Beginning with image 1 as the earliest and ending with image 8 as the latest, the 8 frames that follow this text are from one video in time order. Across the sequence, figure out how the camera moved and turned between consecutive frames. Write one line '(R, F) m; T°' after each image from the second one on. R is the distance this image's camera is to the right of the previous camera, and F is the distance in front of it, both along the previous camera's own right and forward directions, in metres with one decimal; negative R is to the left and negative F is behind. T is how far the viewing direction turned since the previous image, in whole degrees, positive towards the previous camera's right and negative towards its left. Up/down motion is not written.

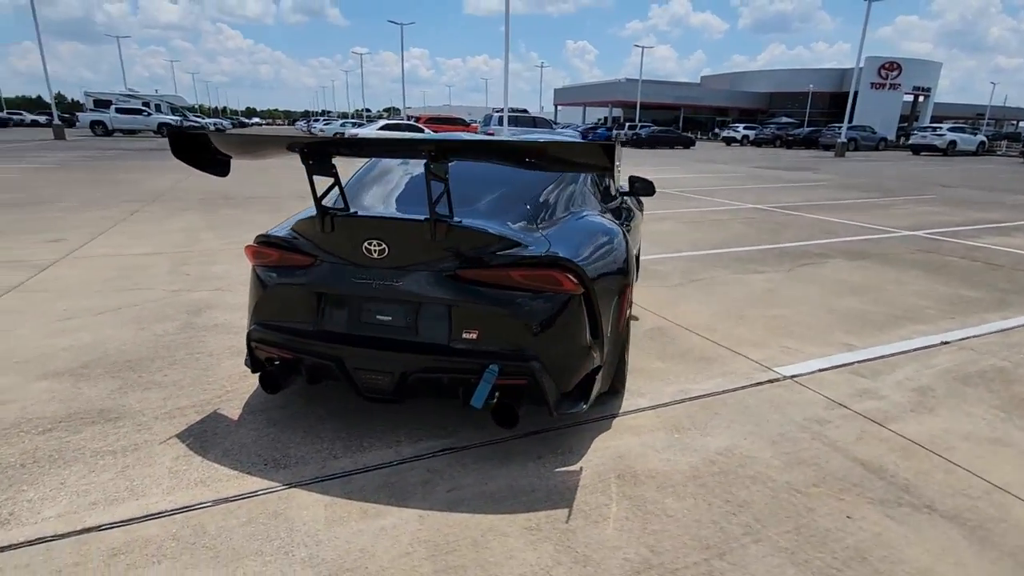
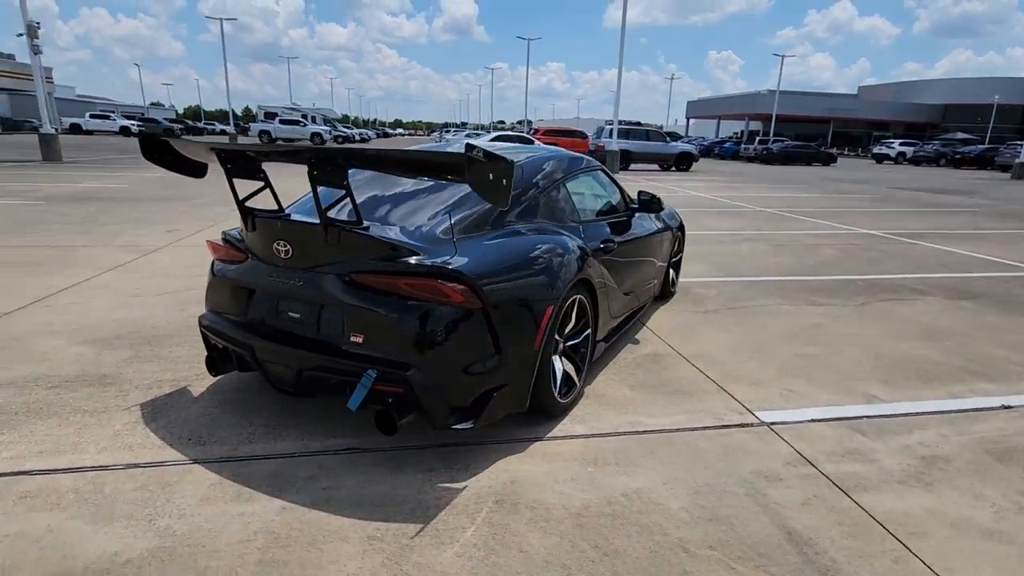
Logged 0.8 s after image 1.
(+1.0, +0.2) m; -13°
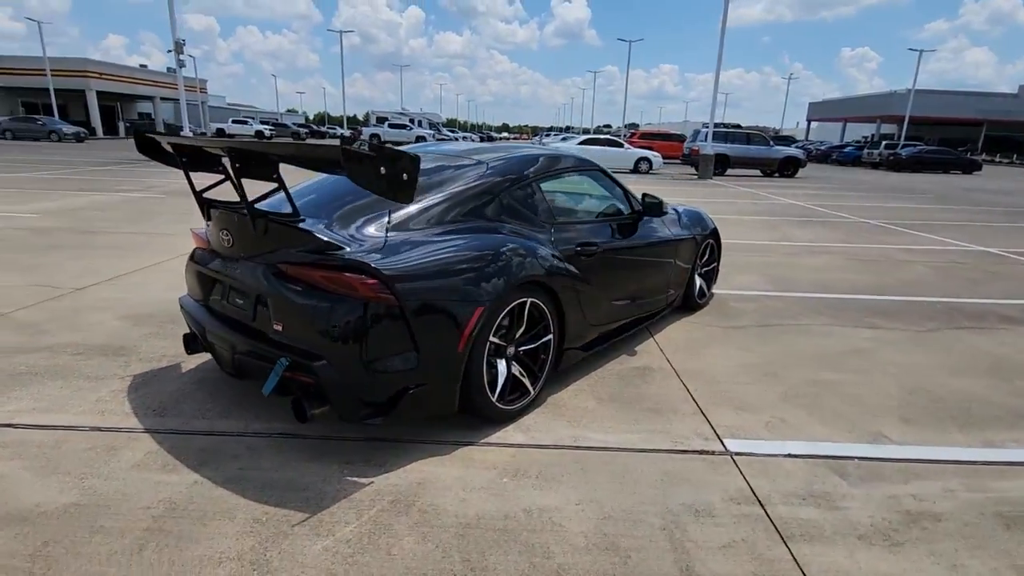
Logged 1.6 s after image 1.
(+0.8, +0.2) m; -10°
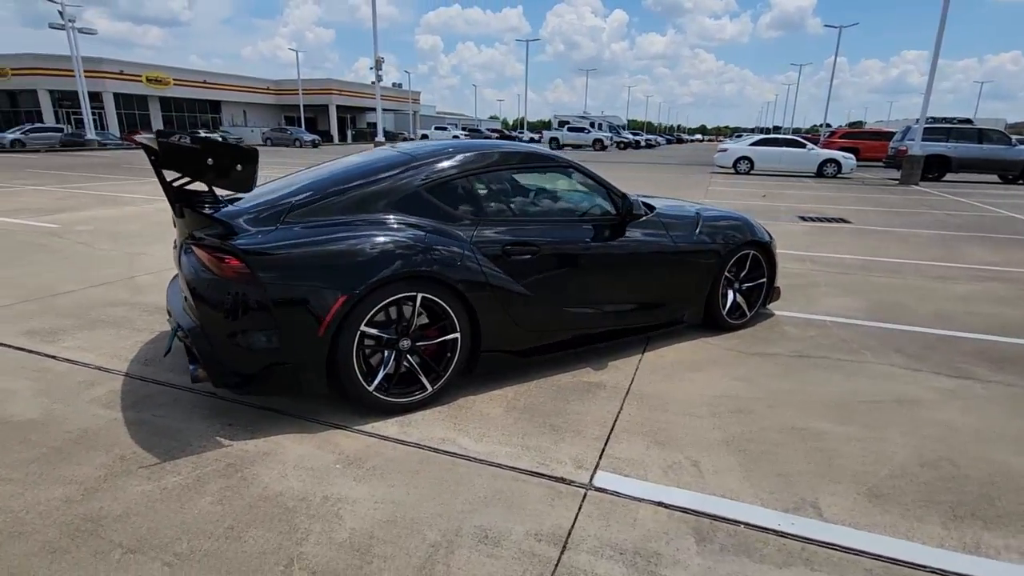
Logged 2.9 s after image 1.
(+1.5, +0.4) m; -19°
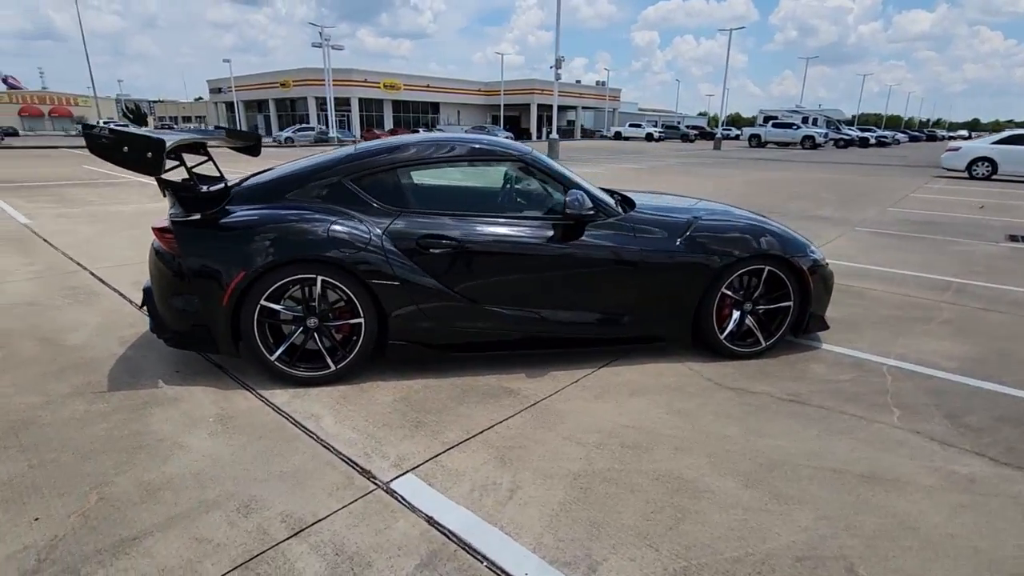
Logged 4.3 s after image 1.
(+1.6, +0.4) m; -20°
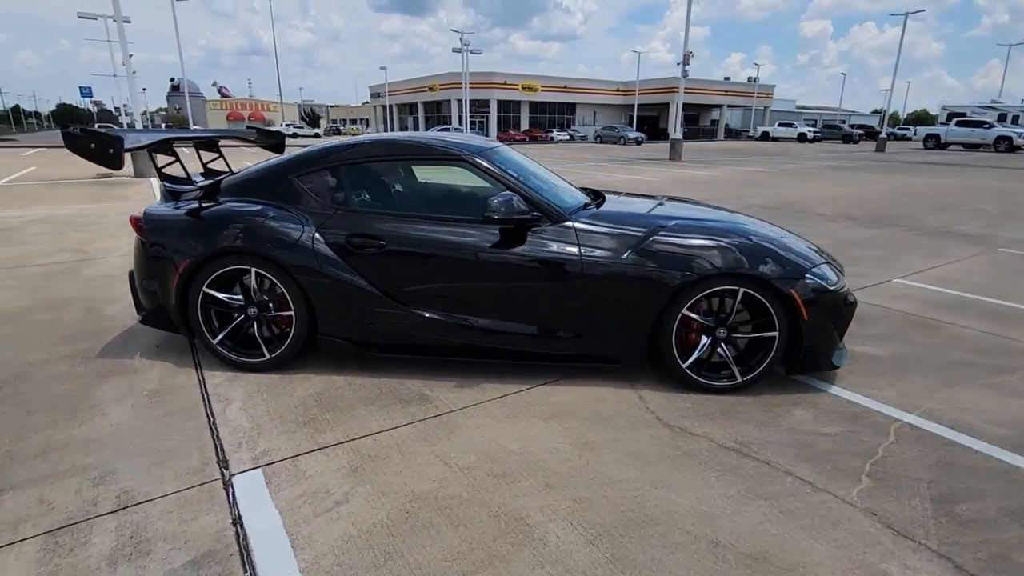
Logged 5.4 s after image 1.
(+1.2, +0.3) m; -14°
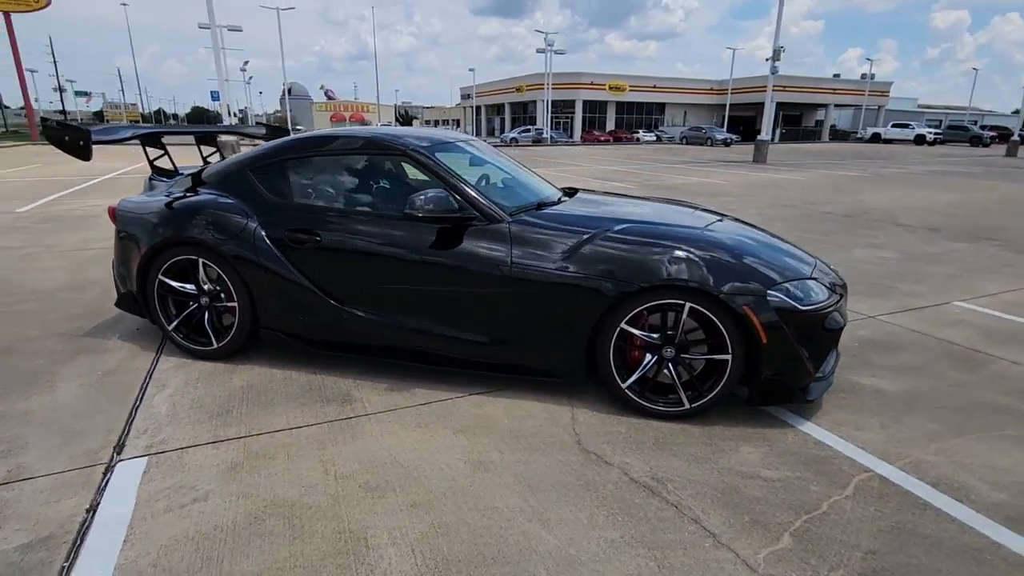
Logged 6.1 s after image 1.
(+0.9, +0.3) m; -9°
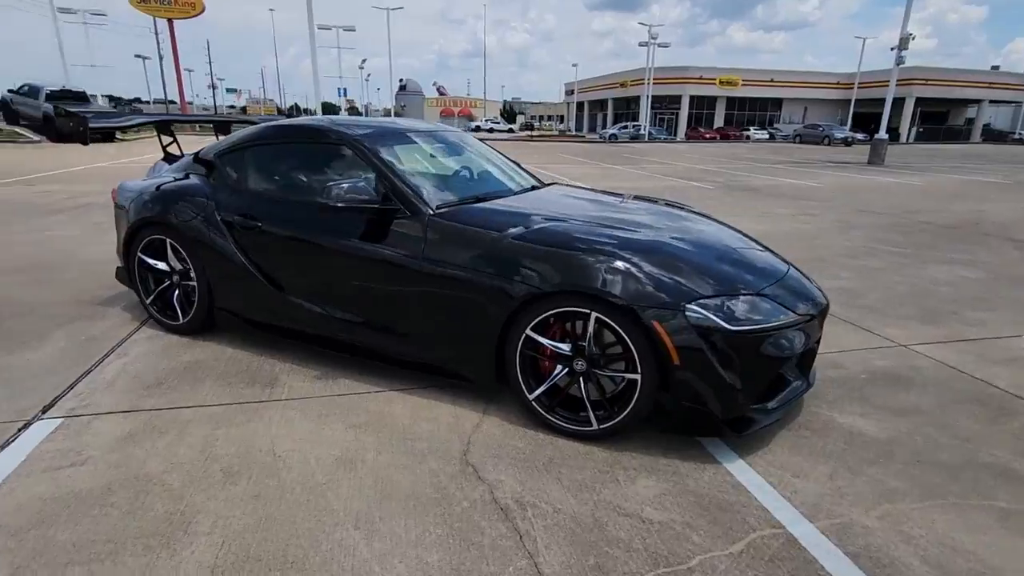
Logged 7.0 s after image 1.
(+0.9, +0.3) m; -10°
